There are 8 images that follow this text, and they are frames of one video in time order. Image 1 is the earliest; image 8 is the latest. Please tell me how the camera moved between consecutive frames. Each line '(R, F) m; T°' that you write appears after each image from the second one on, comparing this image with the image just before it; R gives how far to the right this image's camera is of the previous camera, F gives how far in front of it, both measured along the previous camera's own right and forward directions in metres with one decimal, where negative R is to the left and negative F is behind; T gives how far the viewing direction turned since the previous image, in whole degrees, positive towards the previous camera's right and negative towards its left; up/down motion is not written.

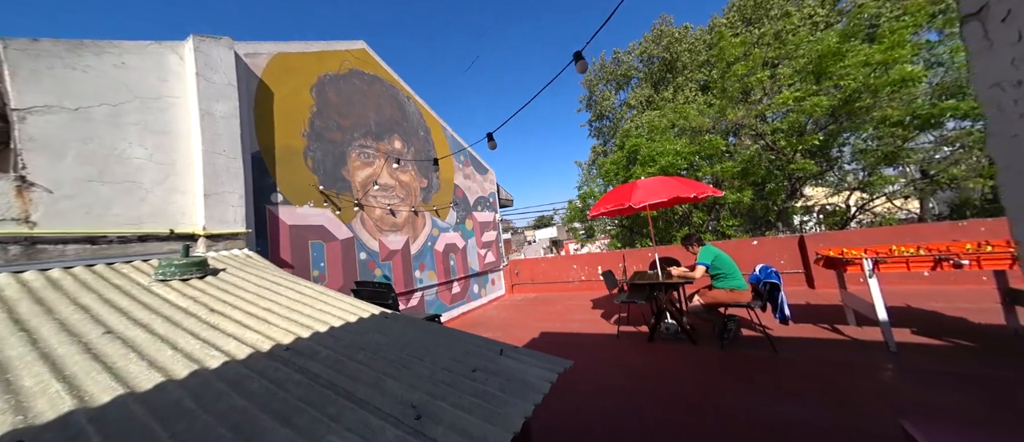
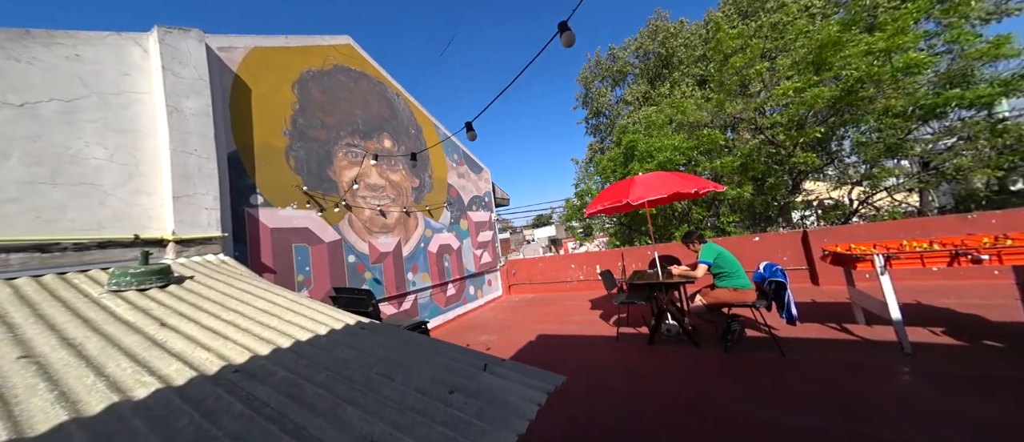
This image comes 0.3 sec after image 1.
(+0.1, +0.2) m; 0°
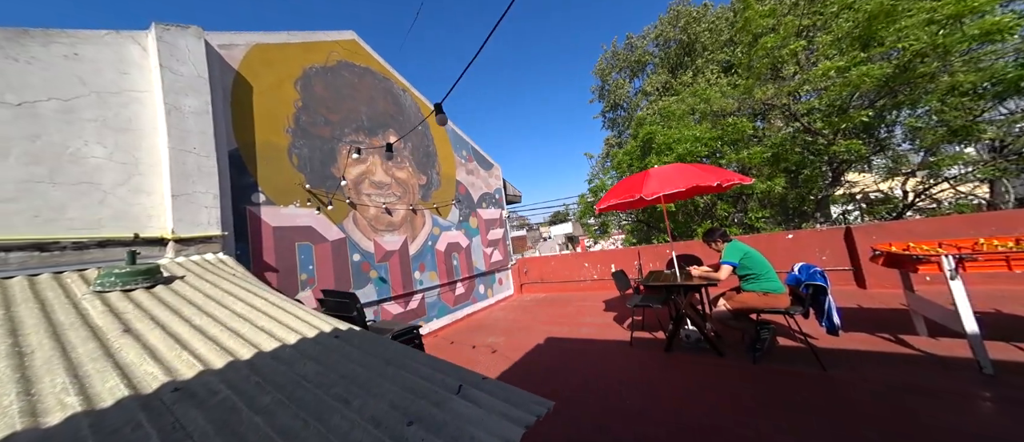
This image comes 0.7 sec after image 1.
(+0.2, +0.3) m; -3°
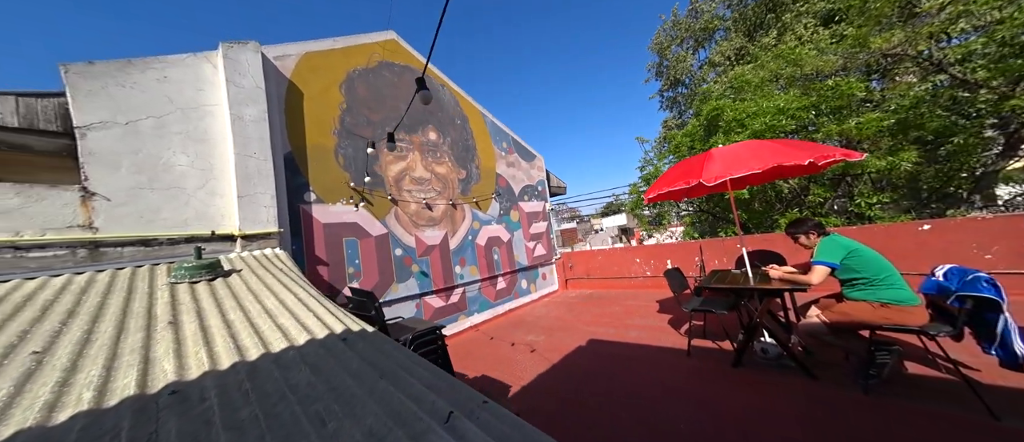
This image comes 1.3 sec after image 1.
(+0.3, +0.4) m; -10°
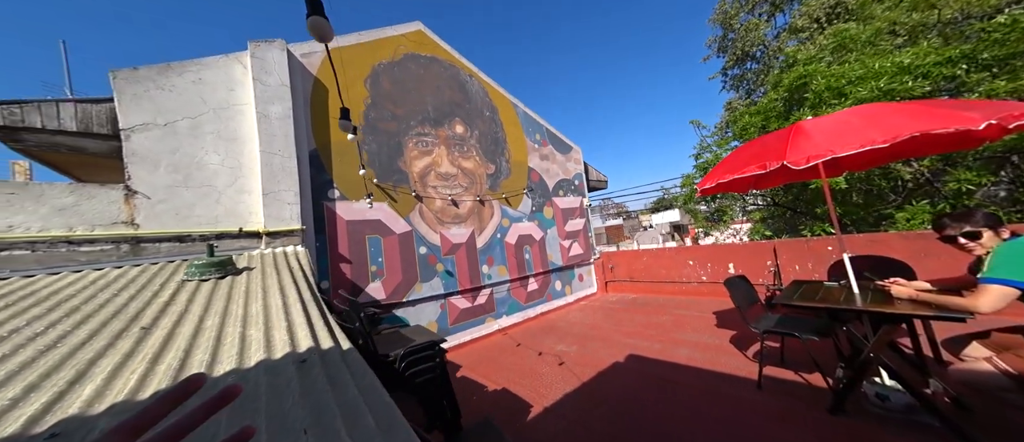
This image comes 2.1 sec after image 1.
(+0.3, +0.6) m; -9°
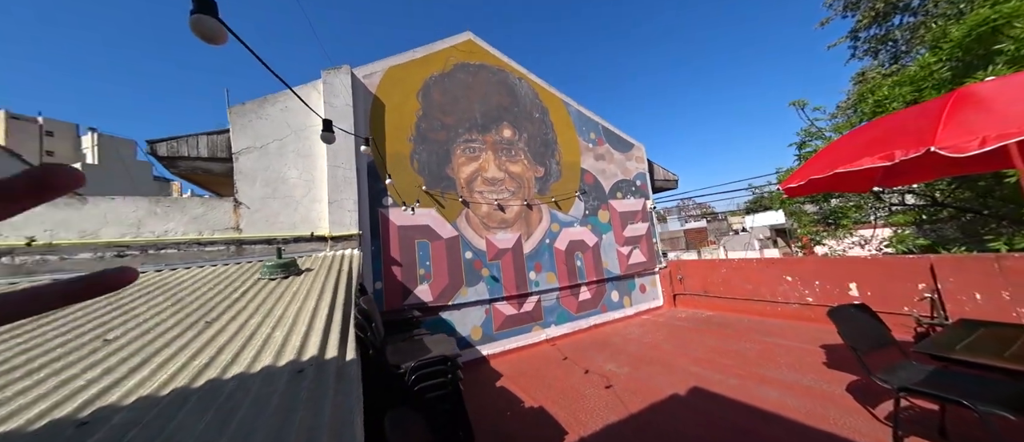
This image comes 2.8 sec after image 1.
(+0.4, +0.3) m; -13°
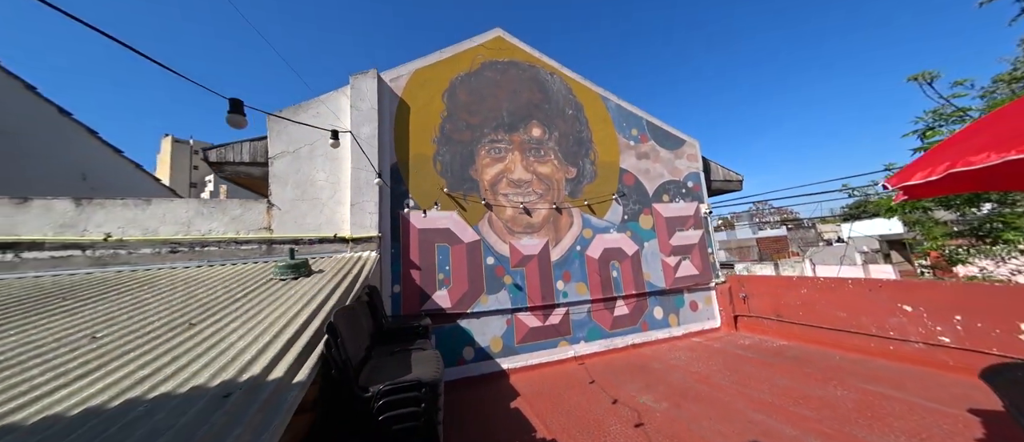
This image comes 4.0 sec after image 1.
(+0.4, +0.5) m; -9°
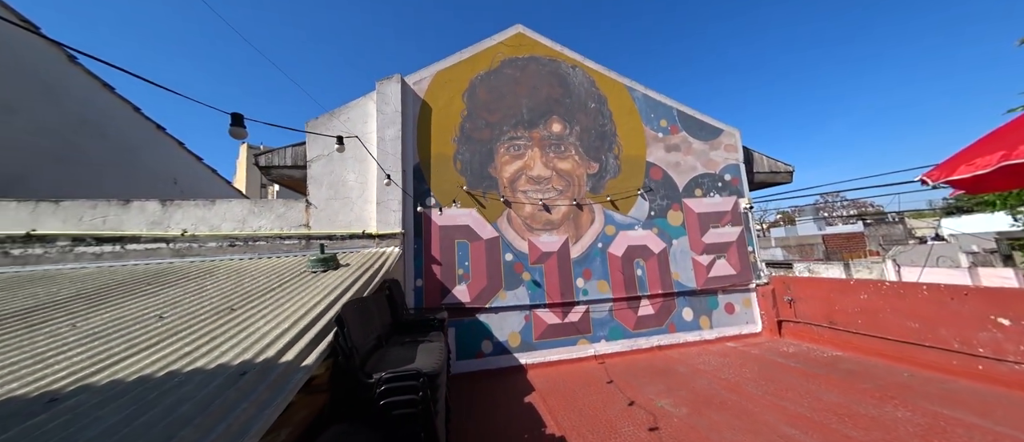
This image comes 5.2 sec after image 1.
(+0.3, 0.0) m; -7°
